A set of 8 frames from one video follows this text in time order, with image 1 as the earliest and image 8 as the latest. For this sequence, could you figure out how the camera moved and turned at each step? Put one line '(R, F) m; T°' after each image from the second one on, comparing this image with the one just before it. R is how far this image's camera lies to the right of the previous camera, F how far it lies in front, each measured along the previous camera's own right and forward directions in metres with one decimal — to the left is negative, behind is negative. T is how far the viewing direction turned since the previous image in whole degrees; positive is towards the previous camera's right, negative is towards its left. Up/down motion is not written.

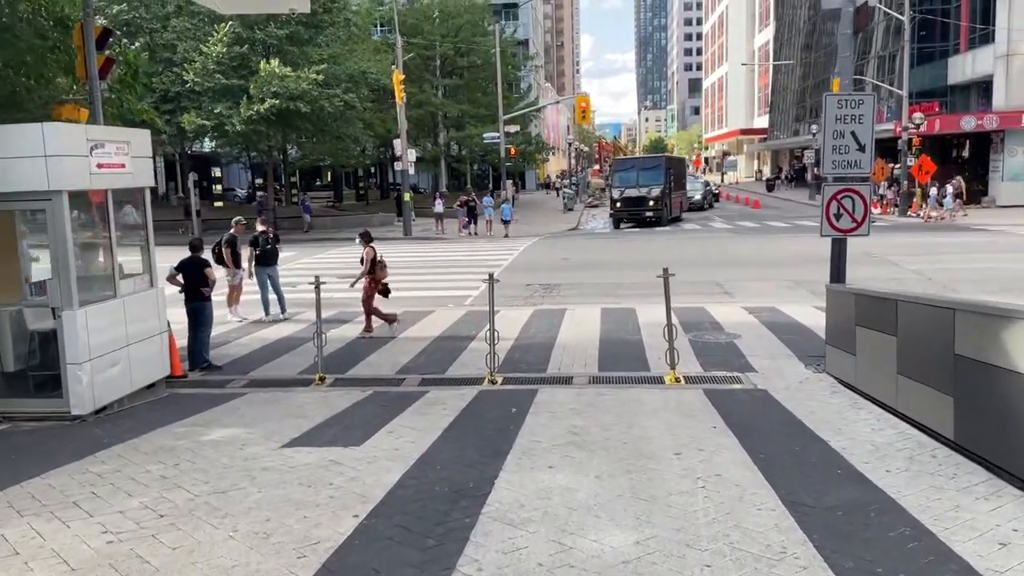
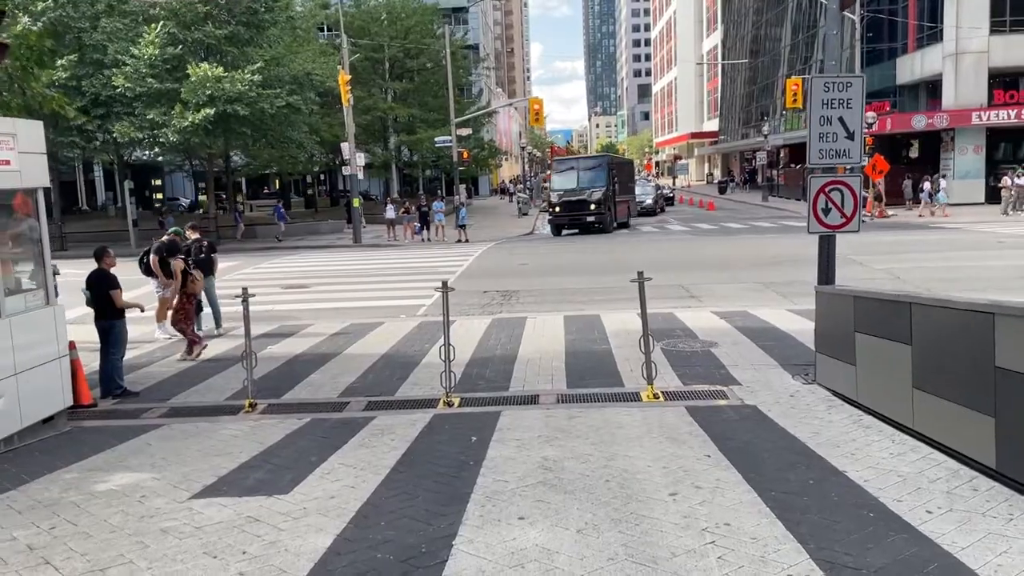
(0.0, +1.0) m; +3°
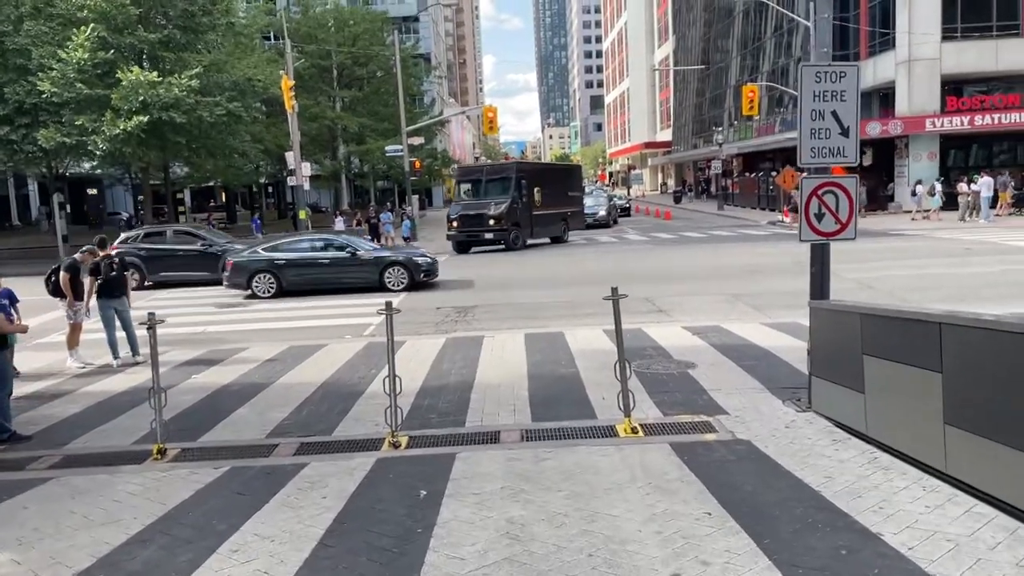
(0.0, +1.1) m; +3°
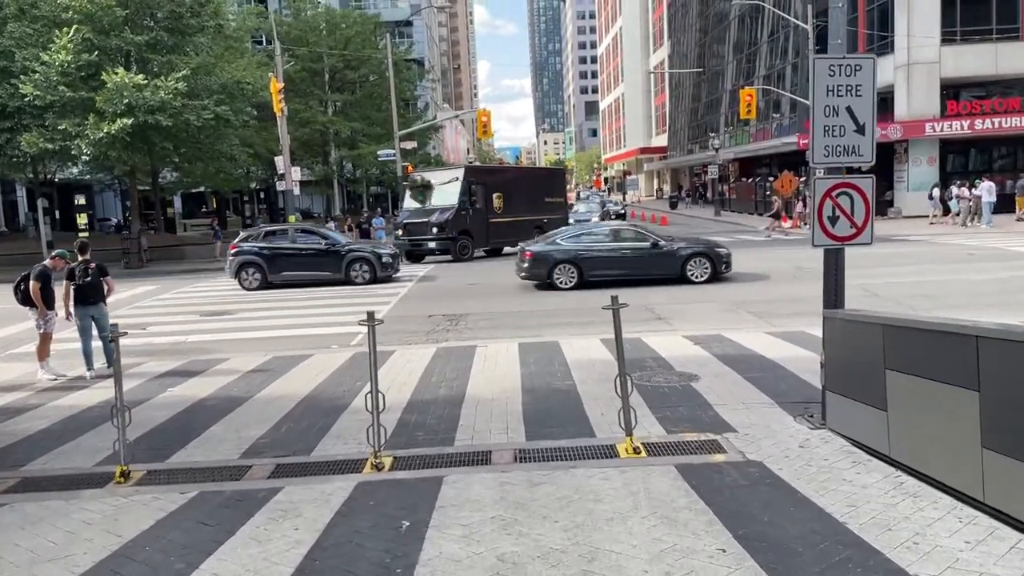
(0.0, +0.5) m; 0°
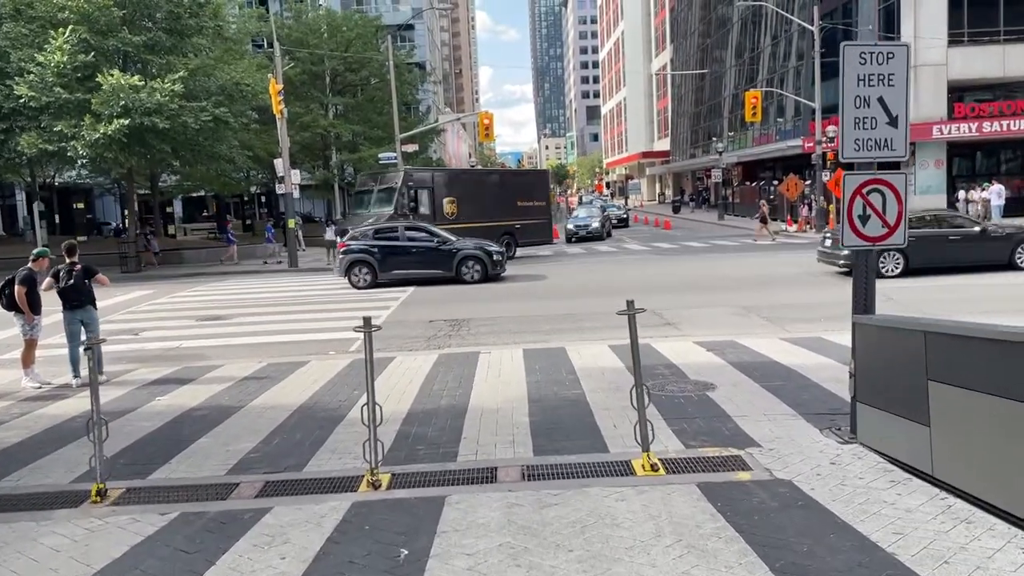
(0.0, +0.5) m; 0°
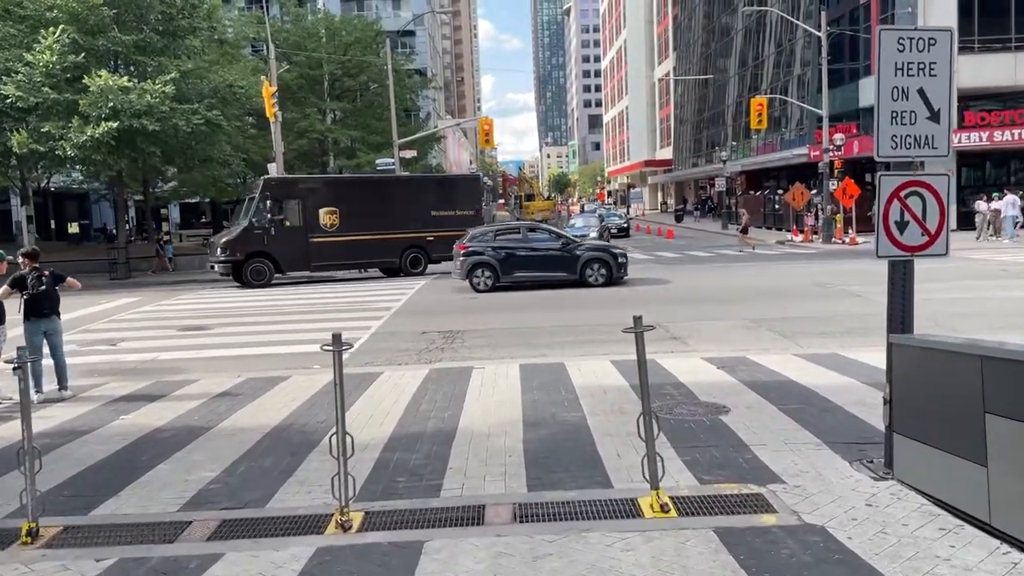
(+0.1, +0.7) m; 0°
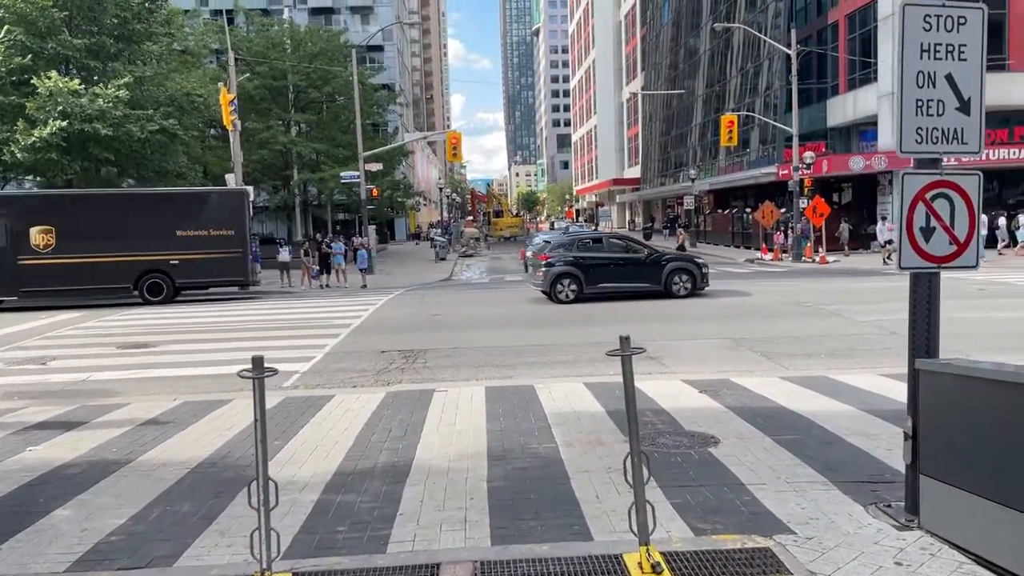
(0.0, +0.9) m; +2°
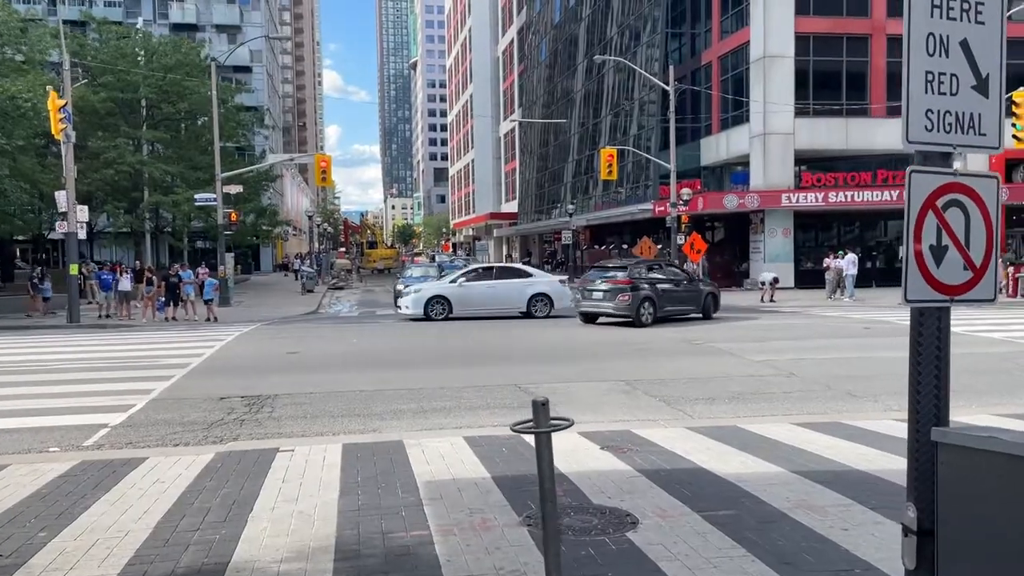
(+0.1, +1.6) m; +9°
